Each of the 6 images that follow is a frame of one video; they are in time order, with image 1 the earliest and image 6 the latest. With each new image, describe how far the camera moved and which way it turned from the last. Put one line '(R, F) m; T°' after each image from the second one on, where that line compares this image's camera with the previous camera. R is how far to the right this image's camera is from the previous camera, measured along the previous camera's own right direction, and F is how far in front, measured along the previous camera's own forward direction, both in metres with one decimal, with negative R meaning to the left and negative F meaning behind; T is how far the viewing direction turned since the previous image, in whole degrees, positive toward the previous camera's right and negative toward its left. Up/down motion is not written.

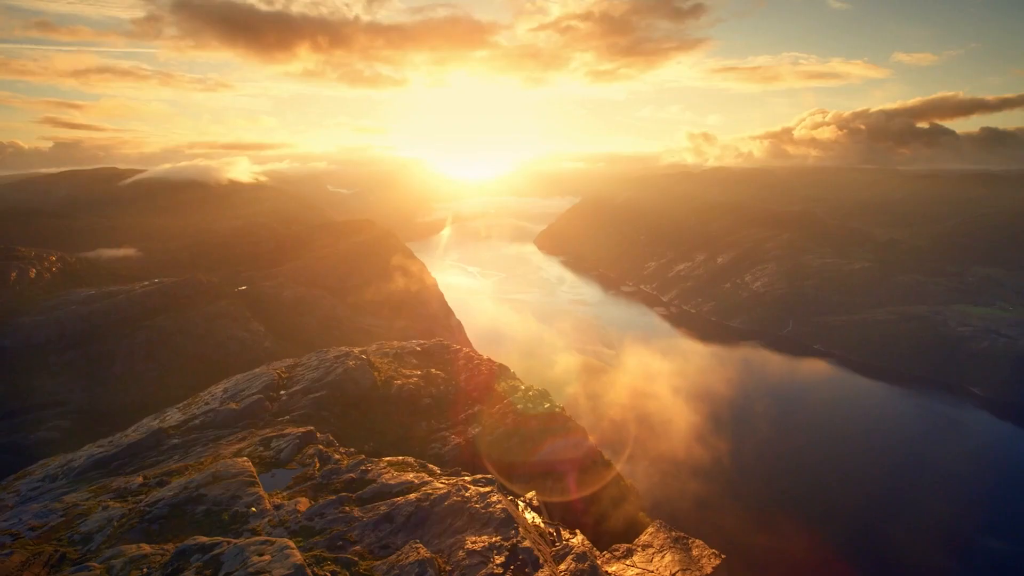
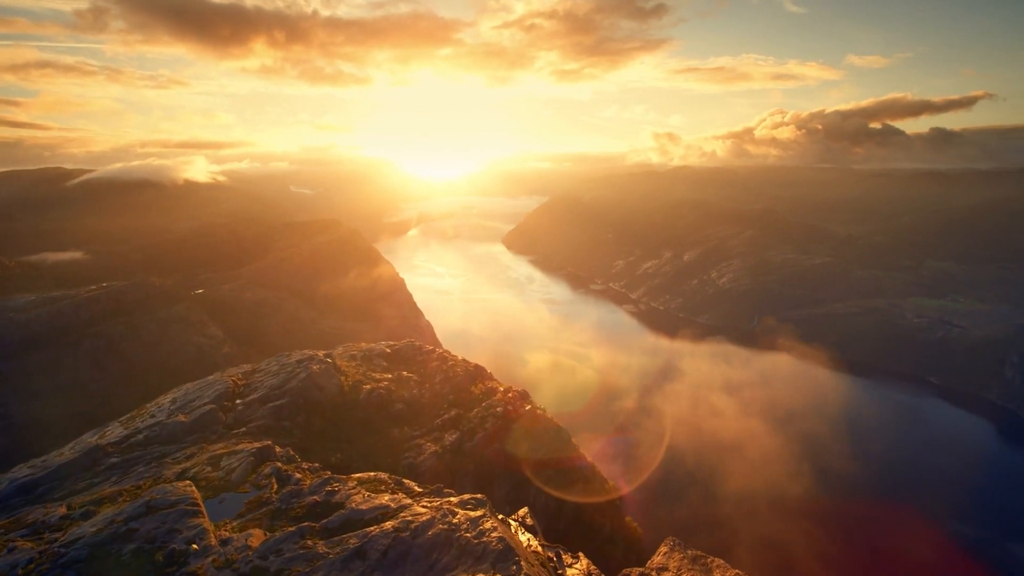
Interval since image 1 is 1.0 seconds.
(-0.5, +1.8) m; +3°
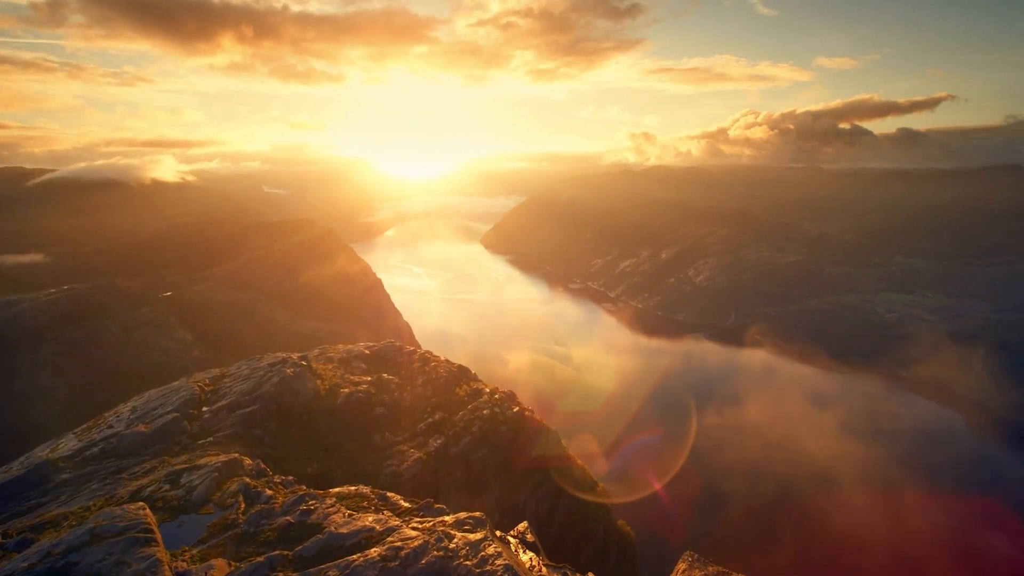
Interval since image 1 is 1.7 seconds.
(-0.4, +1.3) m; +2°
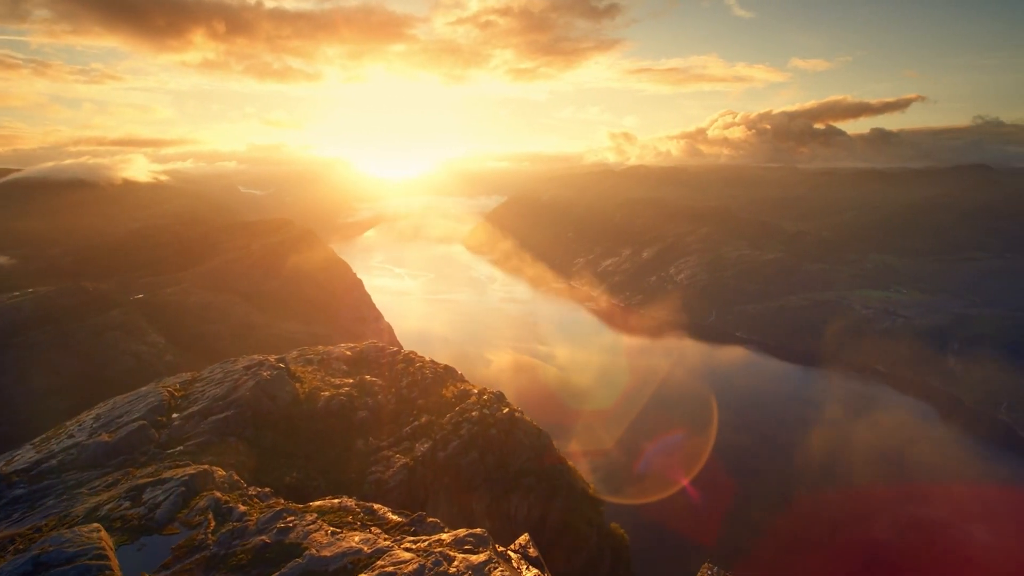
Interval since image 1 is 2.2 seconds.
(-0.3, +1.0) m; +2°
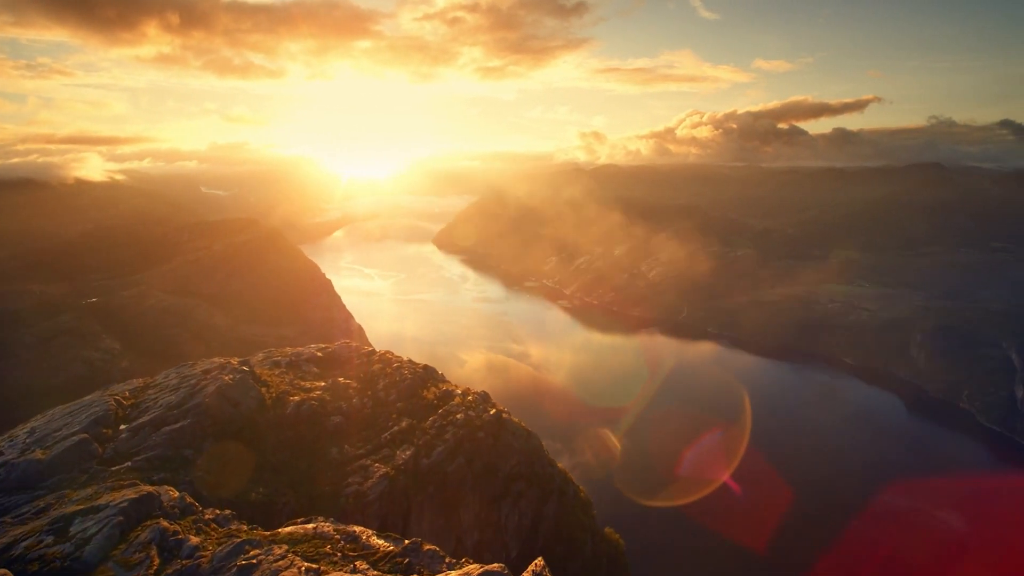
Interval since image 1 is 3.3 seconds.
(-0.6, +1.7) m; +3°
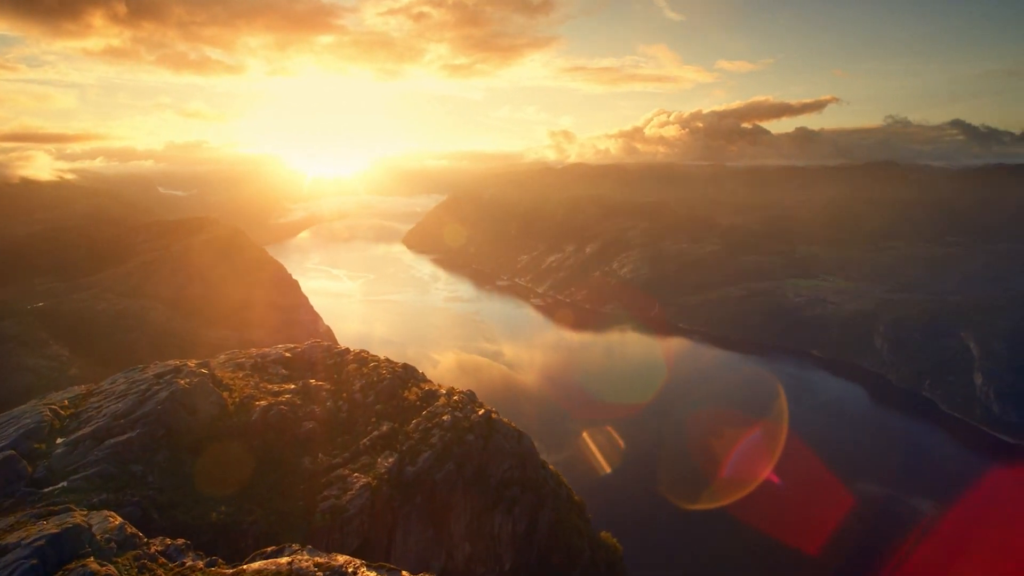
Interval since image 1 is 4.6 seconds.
(-0.8, +1.8) m; +3°
